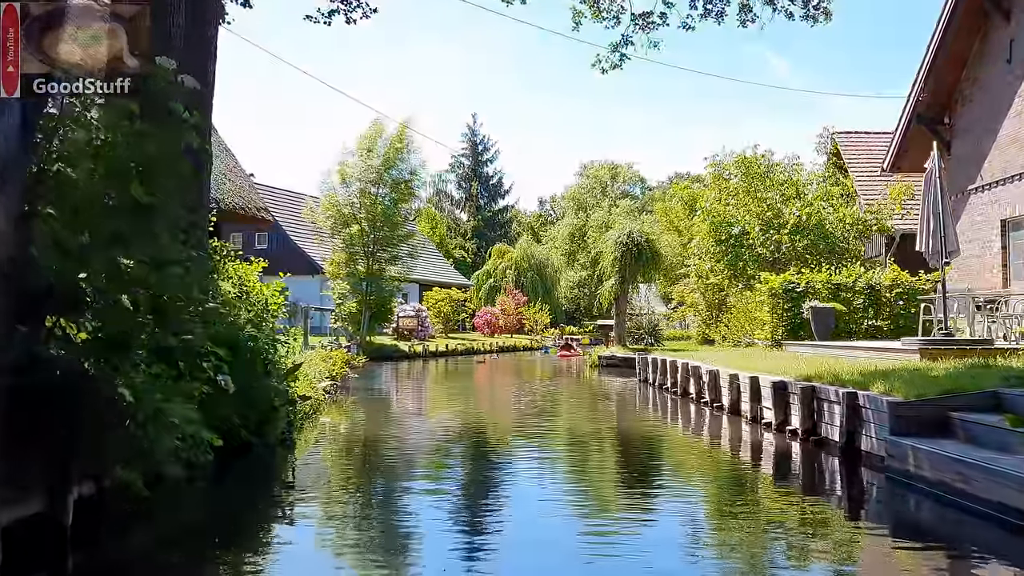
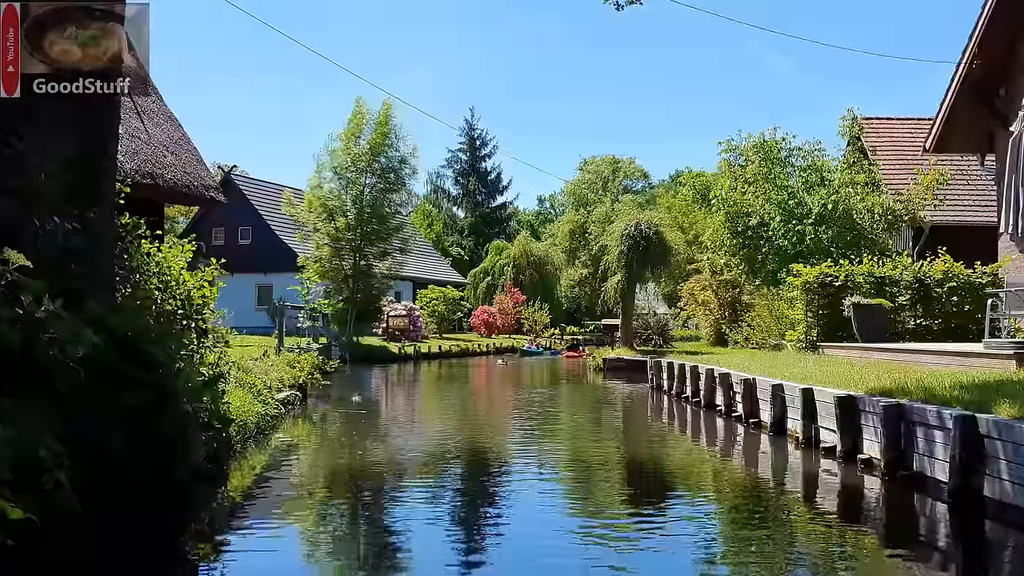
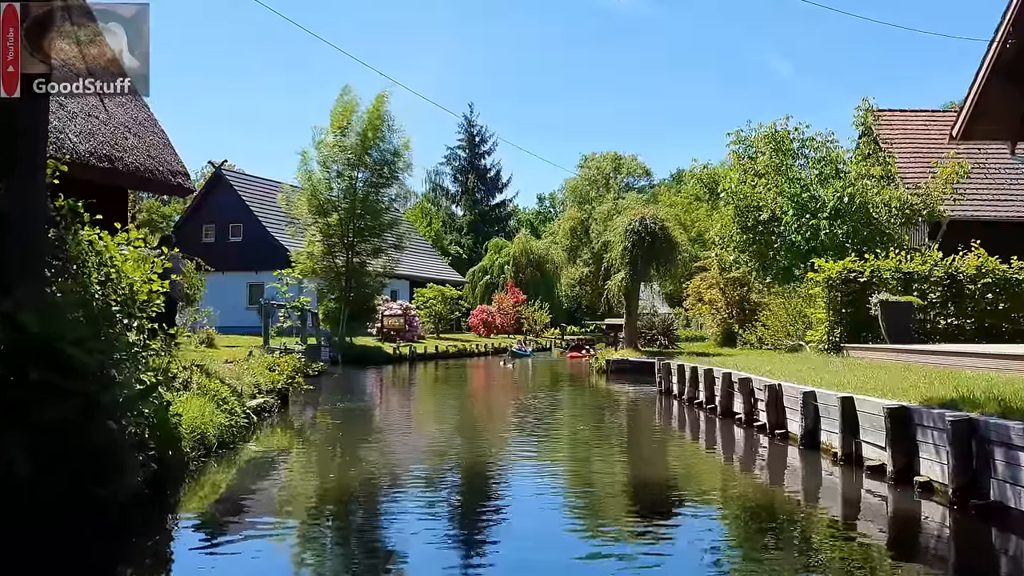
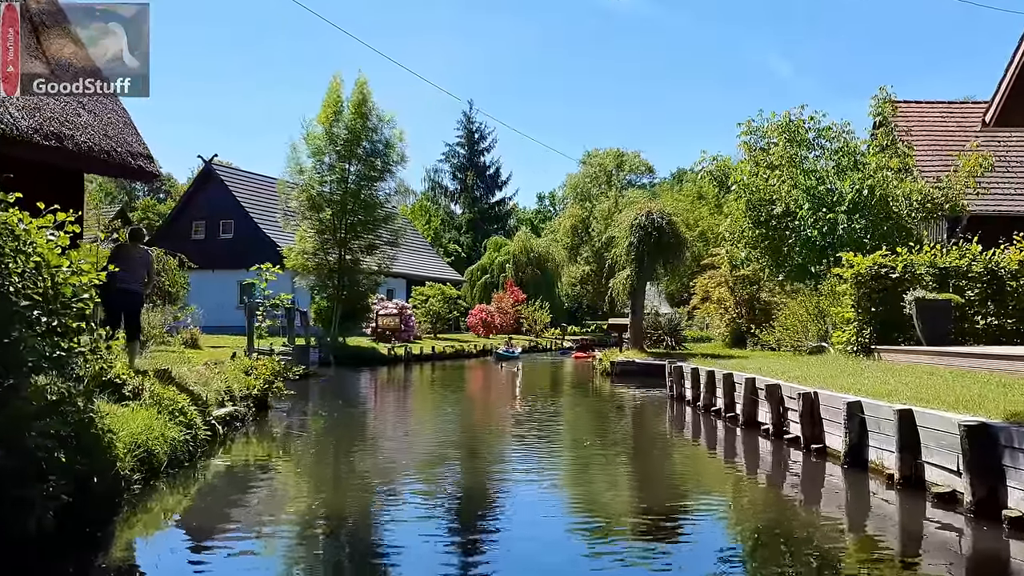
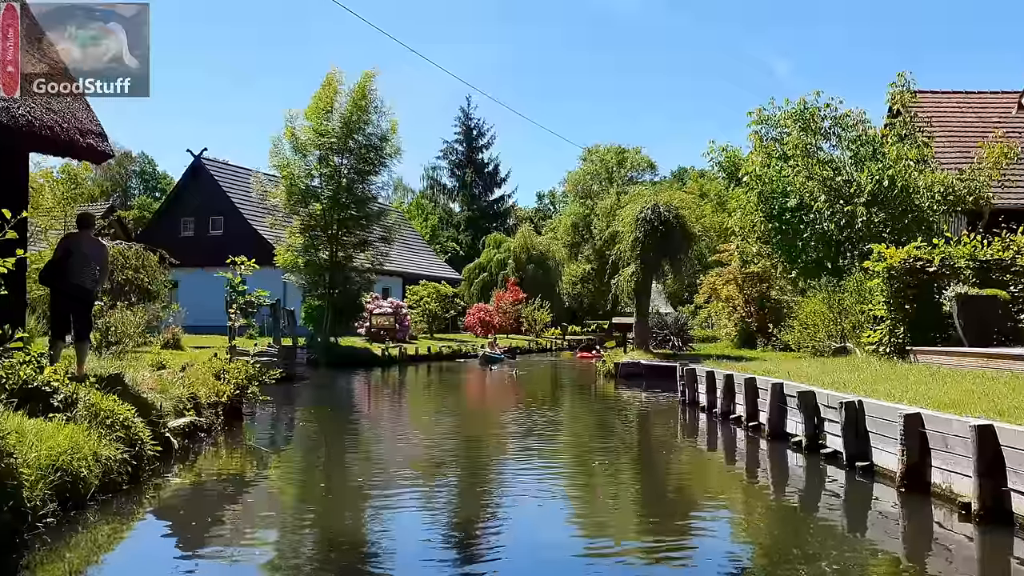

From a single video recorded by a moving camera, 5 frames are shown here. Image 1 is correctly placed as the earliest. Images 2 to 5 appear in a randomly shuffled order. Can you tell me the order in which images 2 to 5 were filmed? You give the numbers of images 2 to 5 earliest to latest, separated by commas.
2, 3, 4, 5
